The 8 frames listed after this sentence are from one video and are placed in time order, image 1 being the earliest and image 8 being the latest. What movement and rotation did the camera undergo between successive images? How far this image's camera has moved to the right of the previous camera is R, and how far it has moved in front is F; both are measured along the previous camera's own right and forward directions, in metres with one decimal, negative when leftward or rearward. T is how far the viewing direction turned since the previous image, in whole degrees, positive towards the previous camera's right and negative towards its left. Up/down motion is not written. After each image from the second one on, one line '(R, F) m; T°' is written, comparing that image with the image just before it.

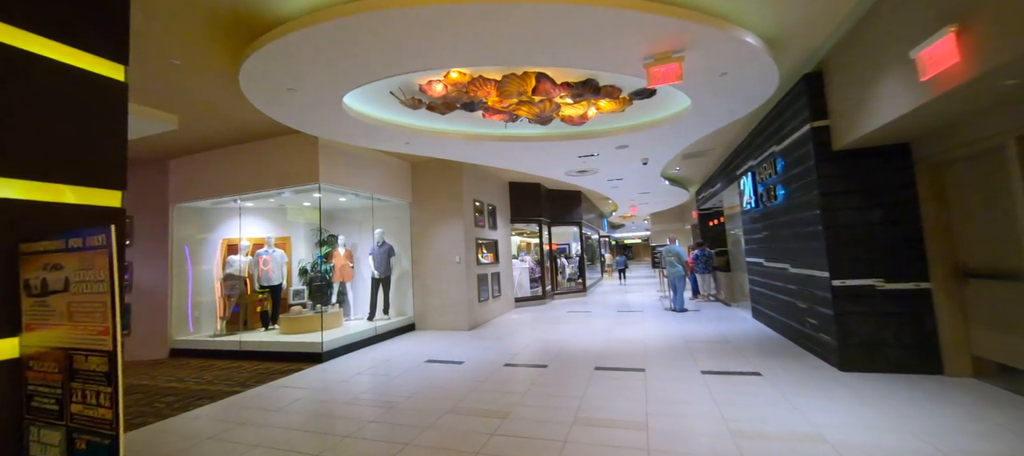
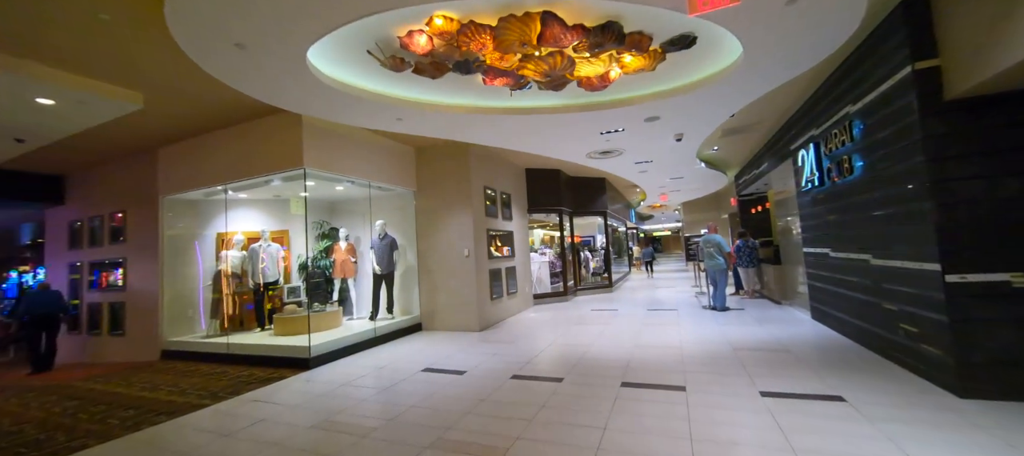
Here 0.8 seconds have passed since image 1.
(+0.2, +0.8) m; -4°
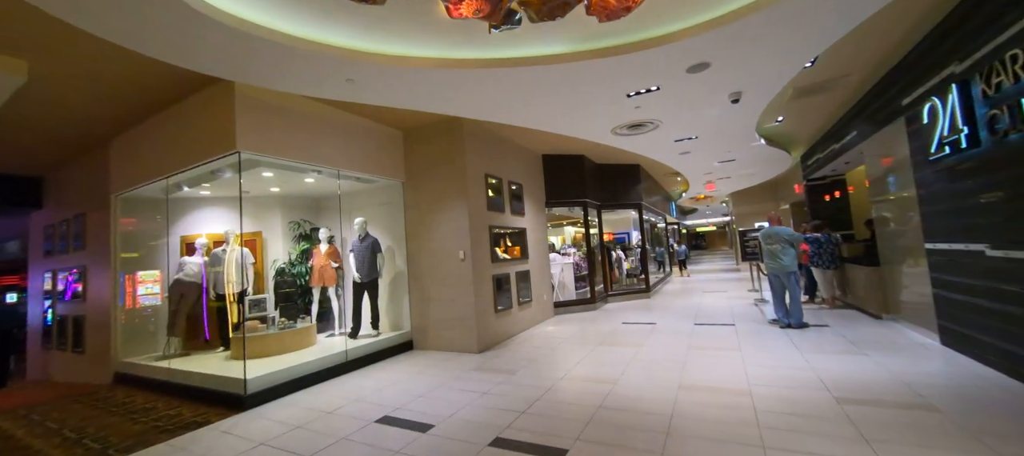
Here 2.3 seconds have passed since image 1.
(+0.4, +1.3) m; -5°
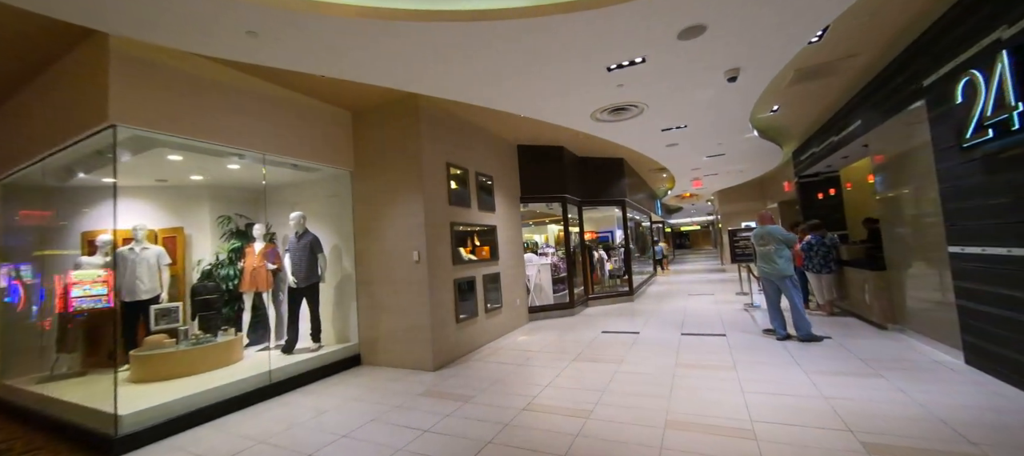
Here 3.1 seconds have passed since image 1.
(+0.3, +0.7) m; +2°
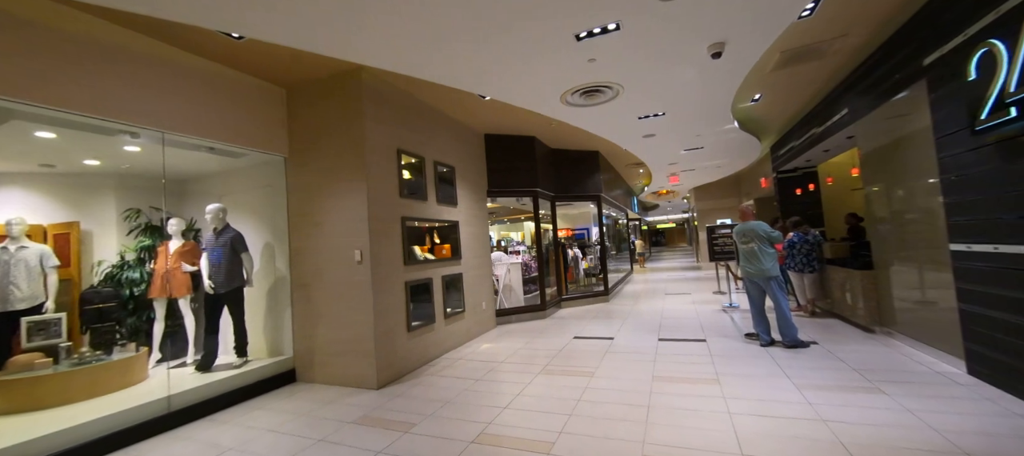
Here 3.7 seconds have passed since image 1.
(+0.2, +0.5) m; +3°
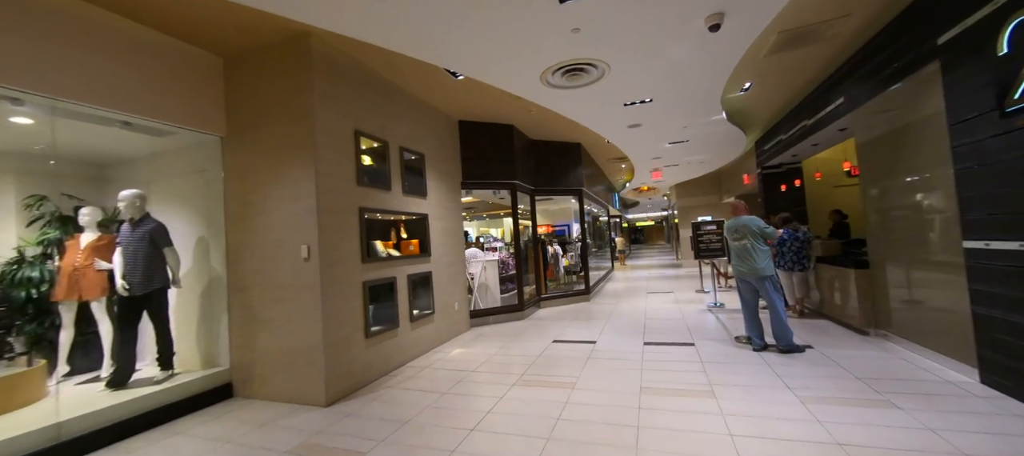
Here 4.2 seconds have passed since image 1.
(+0.1, +0.4) m; +3°
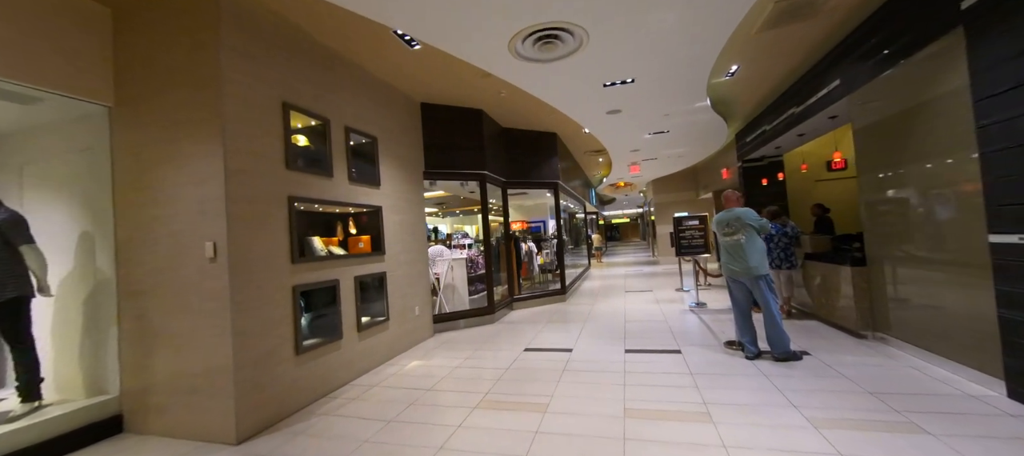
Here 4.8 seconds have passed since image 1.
(+0.1, +0.6) m; +3°
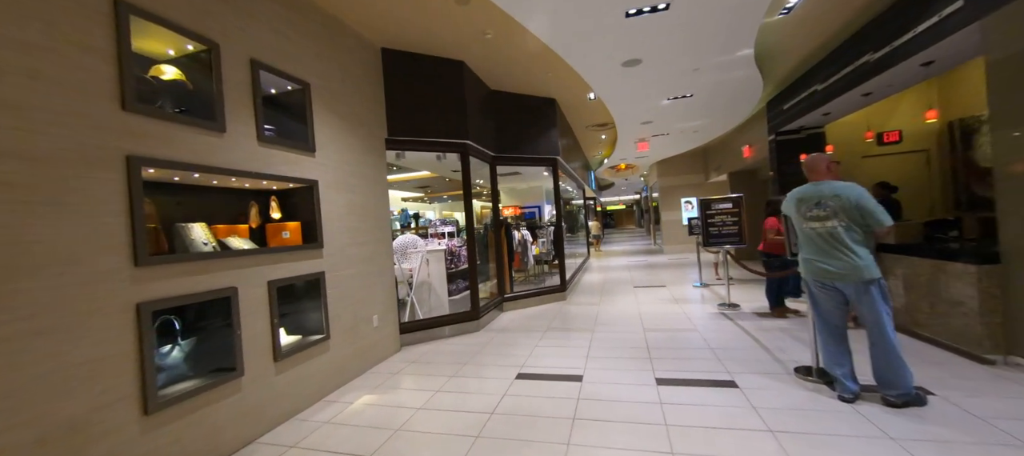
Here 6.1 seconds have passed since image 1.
(0.0, +1.2) m; +1°
